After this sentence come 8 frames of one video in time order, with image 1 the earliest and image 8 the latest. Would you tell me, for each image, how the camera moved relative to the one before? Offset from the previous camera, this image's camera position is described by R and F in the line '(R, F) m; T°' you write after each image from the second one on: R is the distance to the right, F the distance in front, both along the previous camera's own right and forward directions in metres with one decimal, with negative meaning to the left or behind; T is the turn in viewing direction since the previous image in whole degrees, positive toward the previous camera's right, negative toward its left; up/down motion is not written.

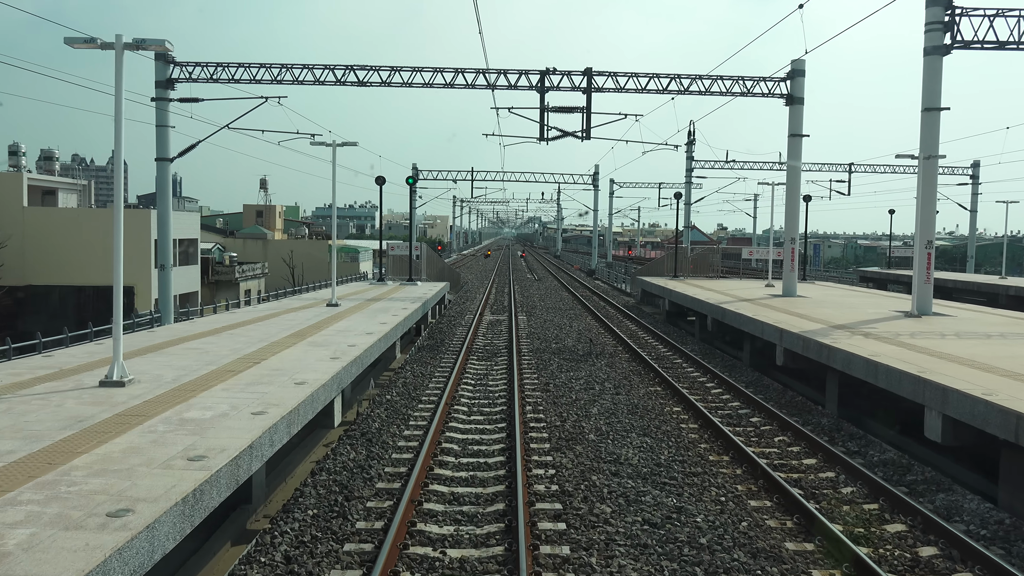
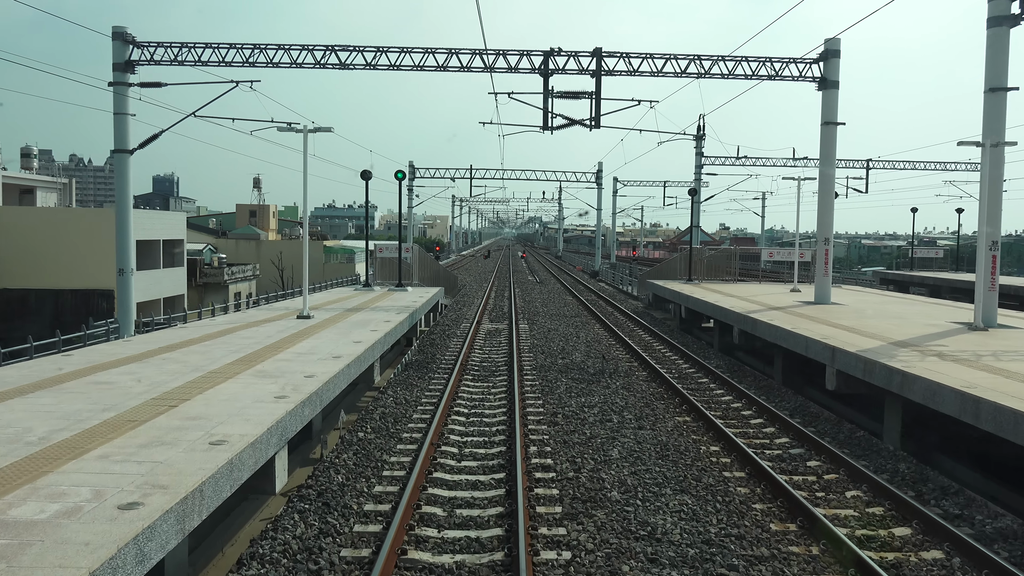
(0.0, +1.9) m; 0°
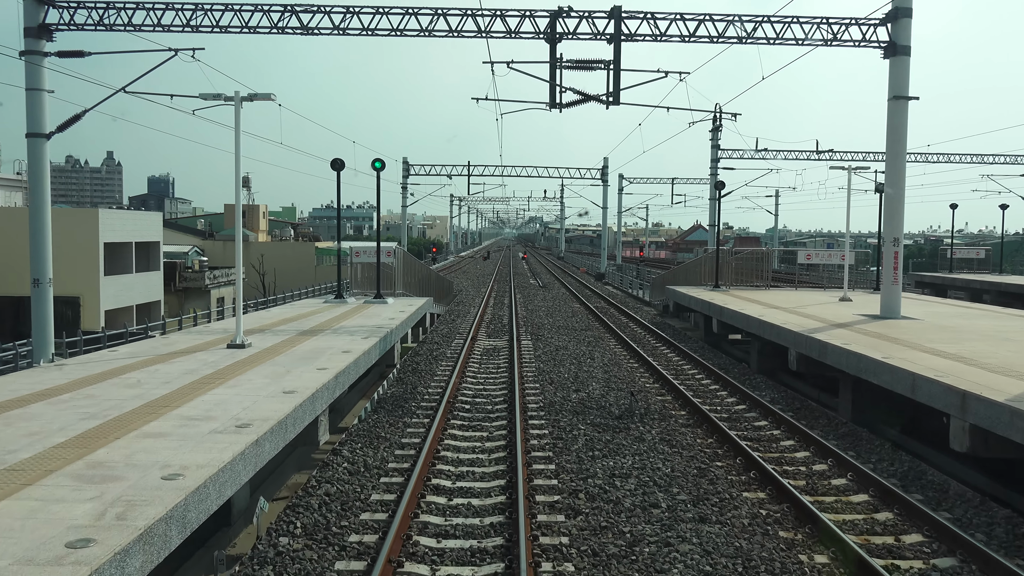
(0.0, +2.9) m; 0°
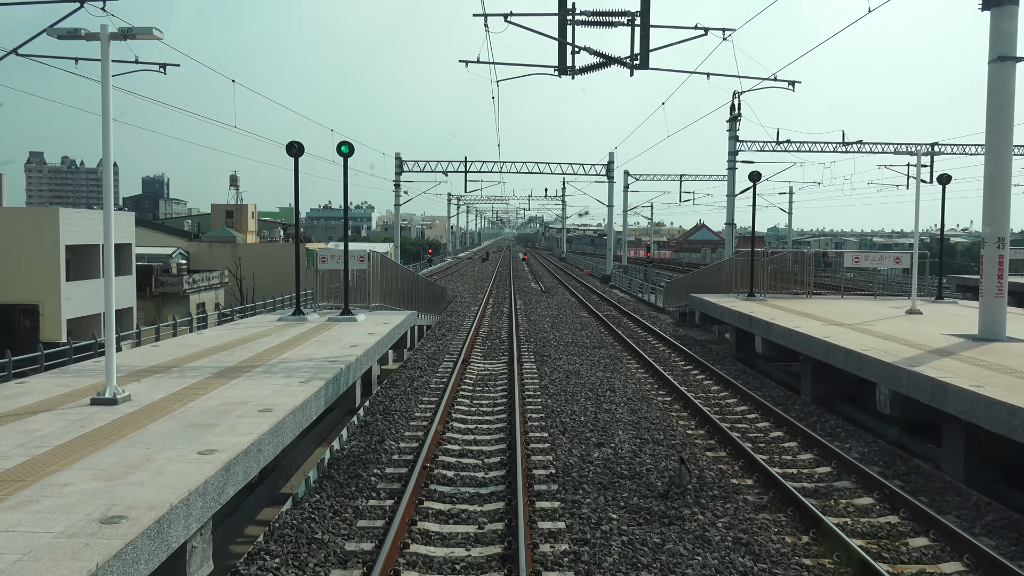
(0.0, +2.8) m; 0°
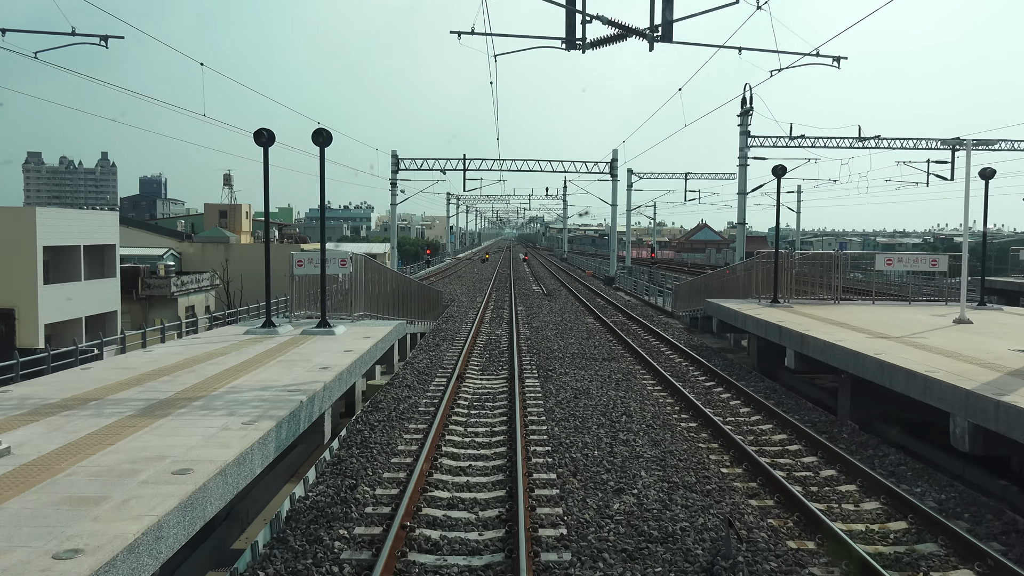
(0.0, +1.5) m; 0°
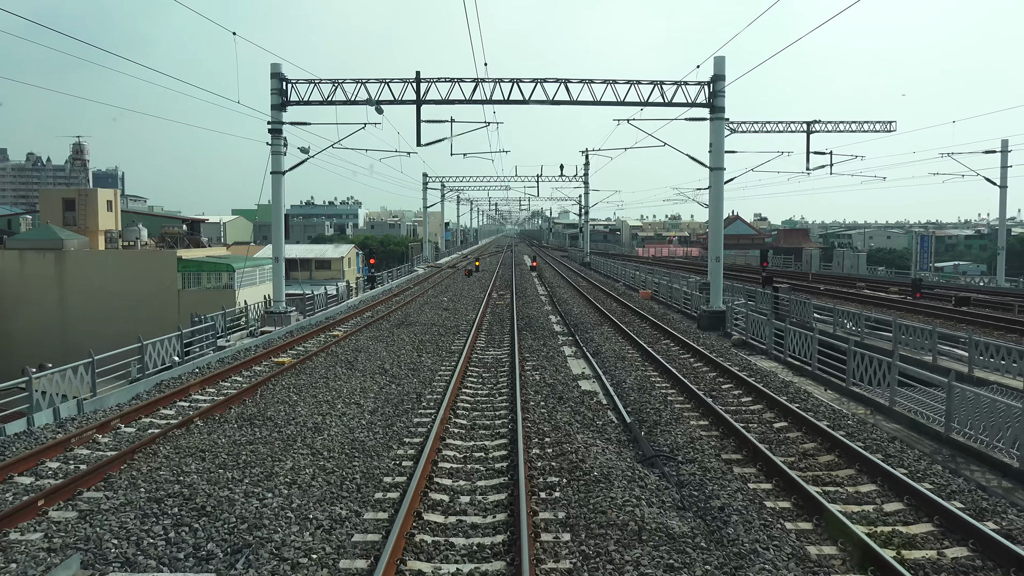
(0.0, -1.1) m; 0°
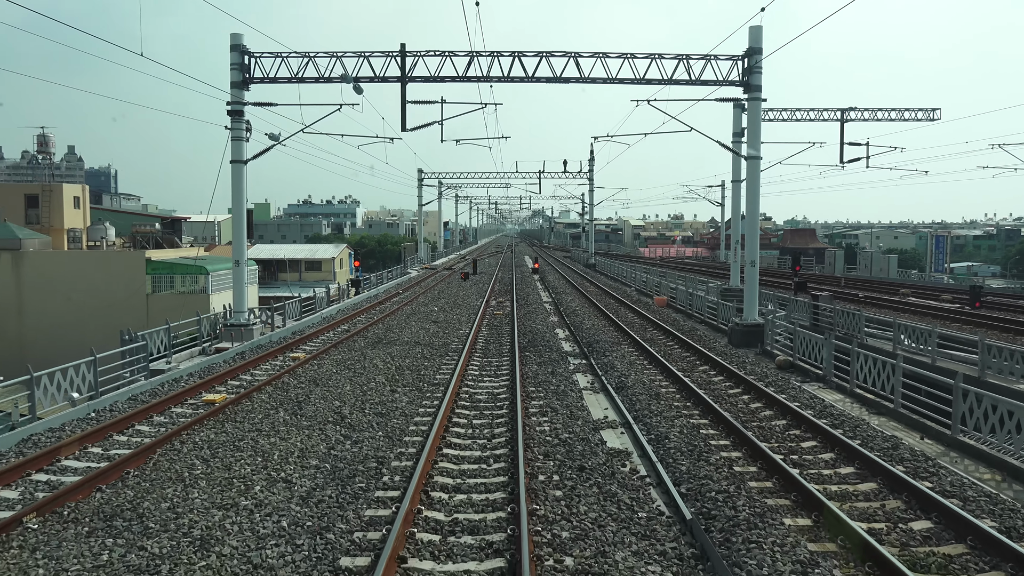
(0.0, -2.3) m; 0°
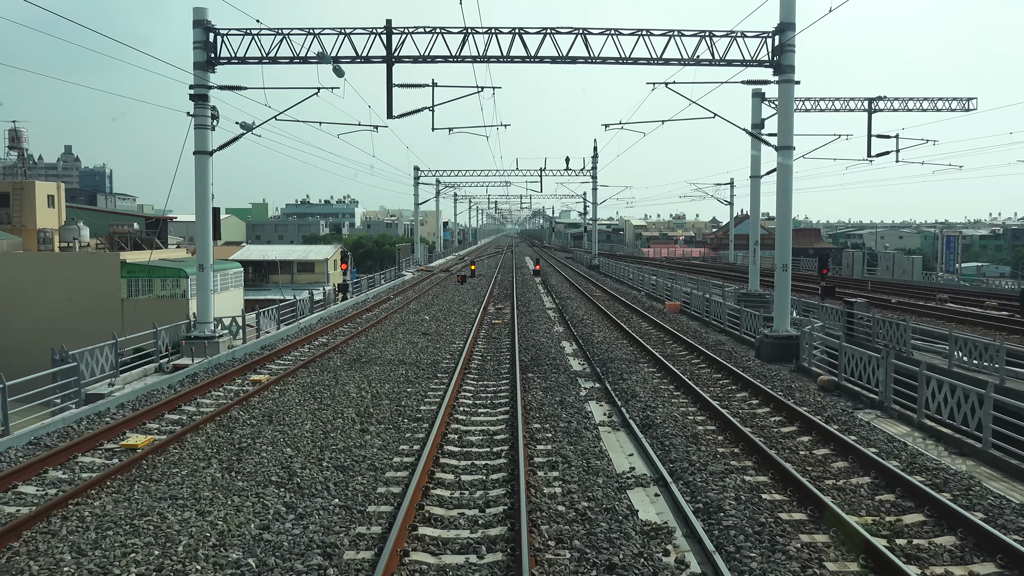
(0.0, +1.5) m; 0°
